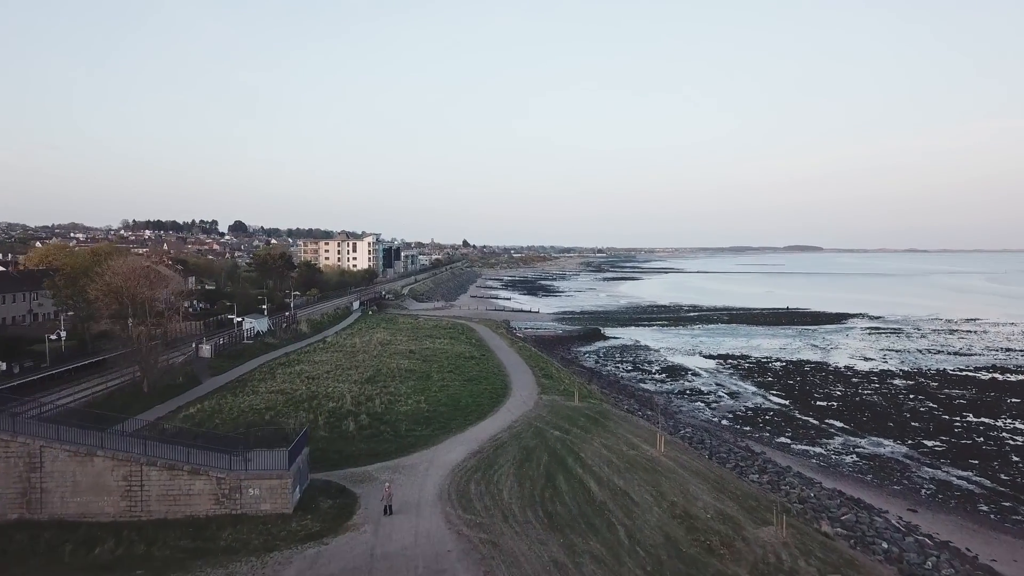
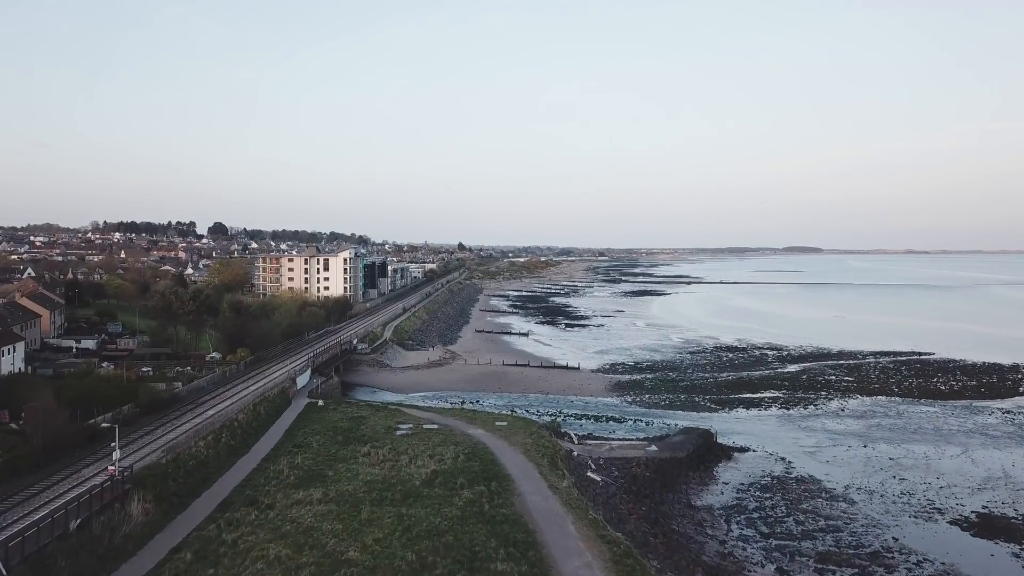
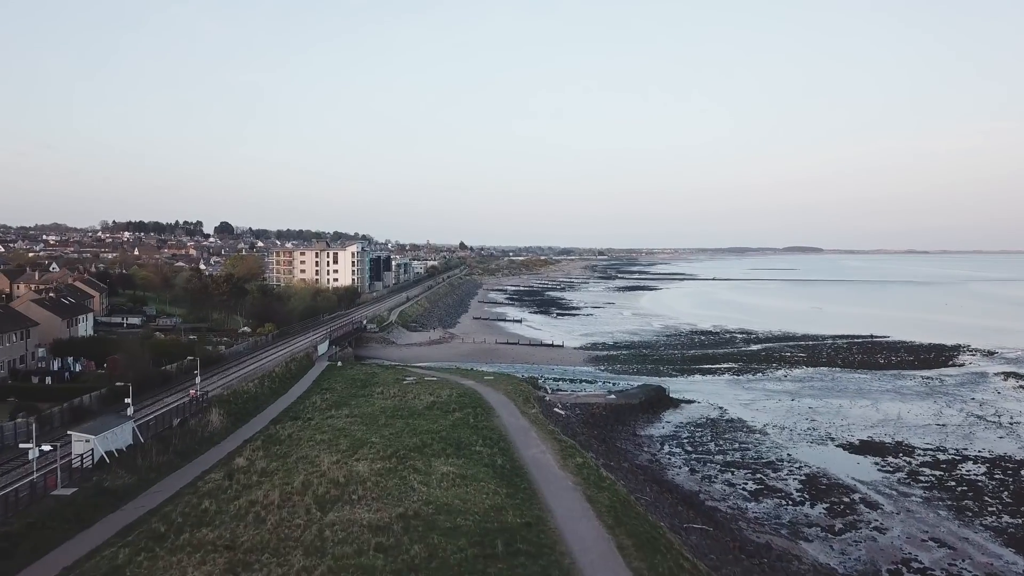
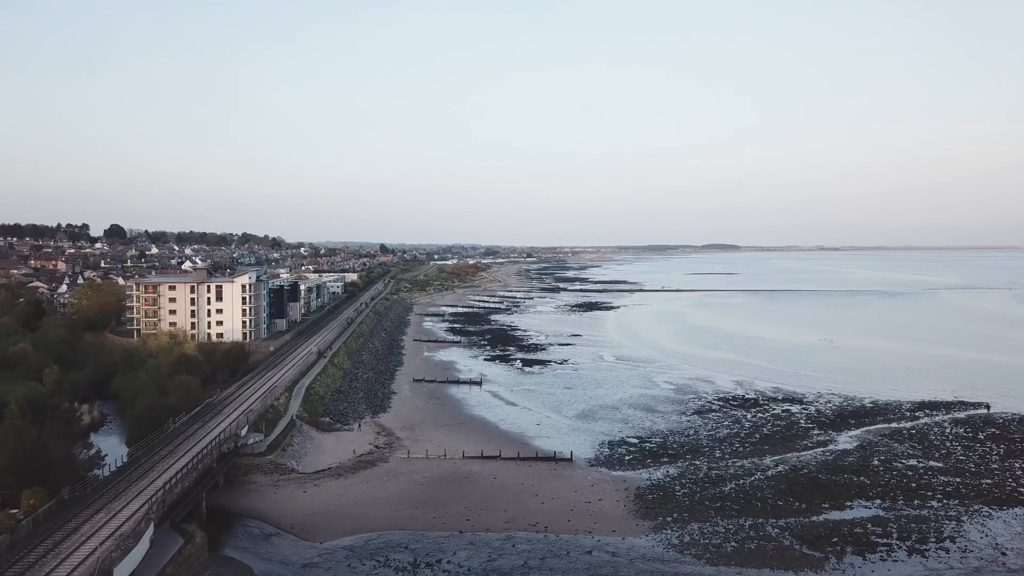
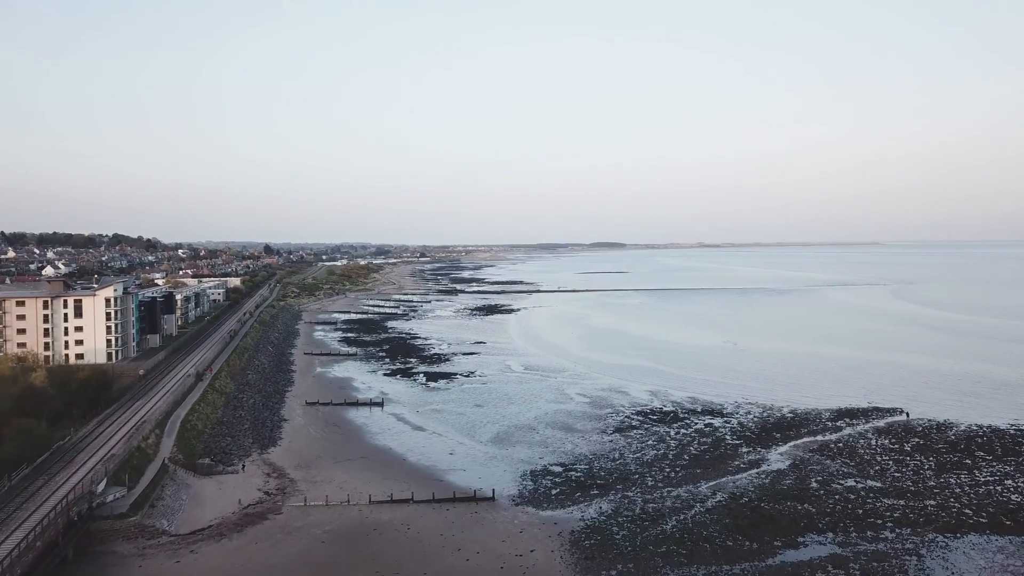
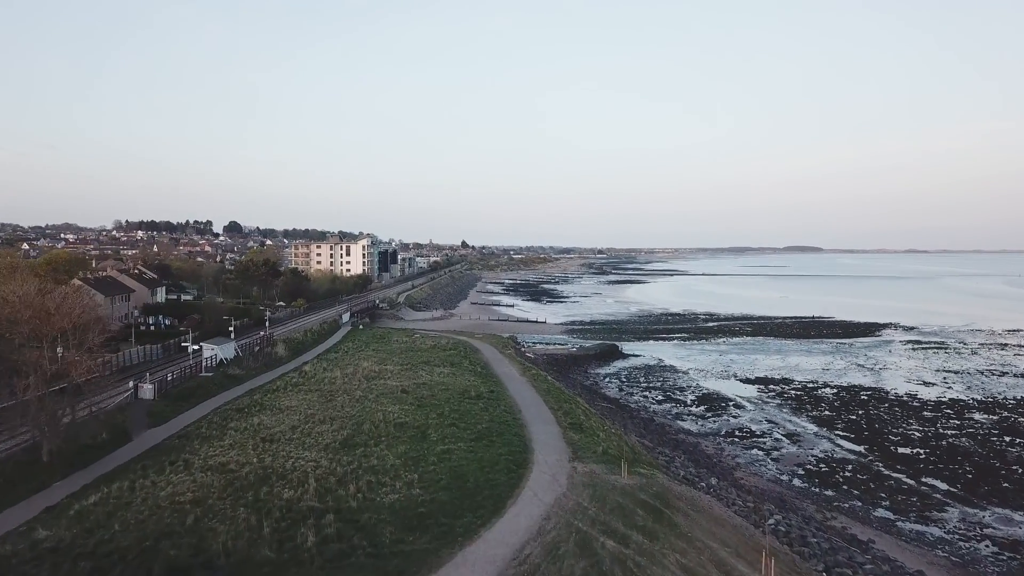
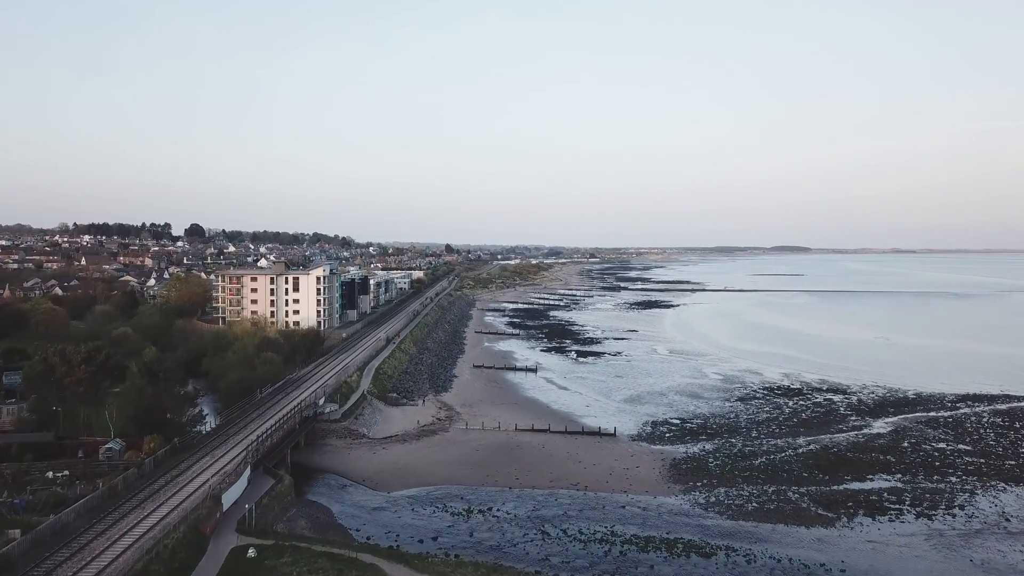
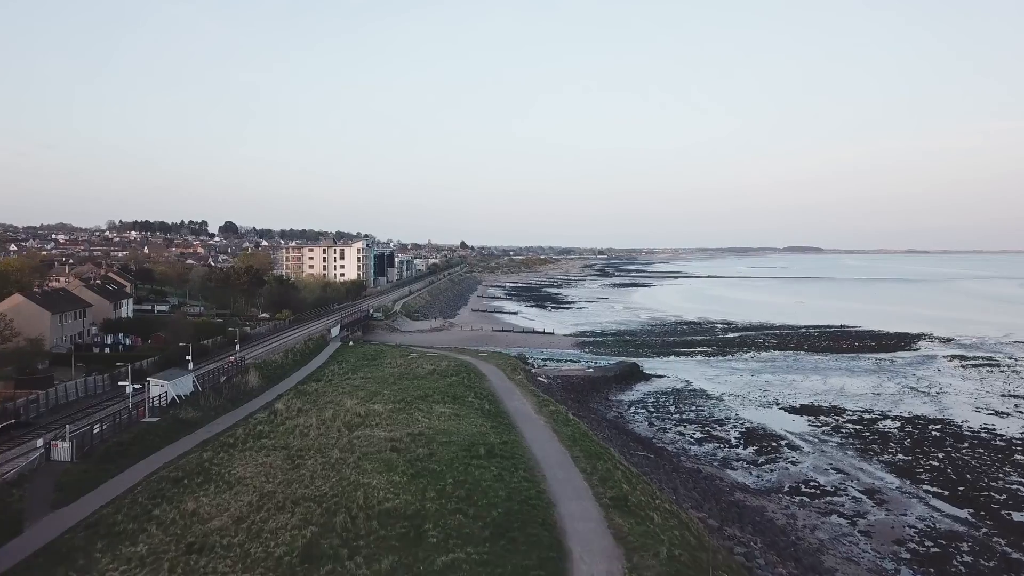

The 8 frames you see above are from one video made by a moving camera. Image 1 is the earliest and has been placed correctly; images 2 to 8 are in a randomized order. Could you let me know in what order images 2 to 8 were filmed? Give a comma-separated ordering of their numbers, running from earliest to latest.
6, 8, 3, 2, 7, 4, 5
